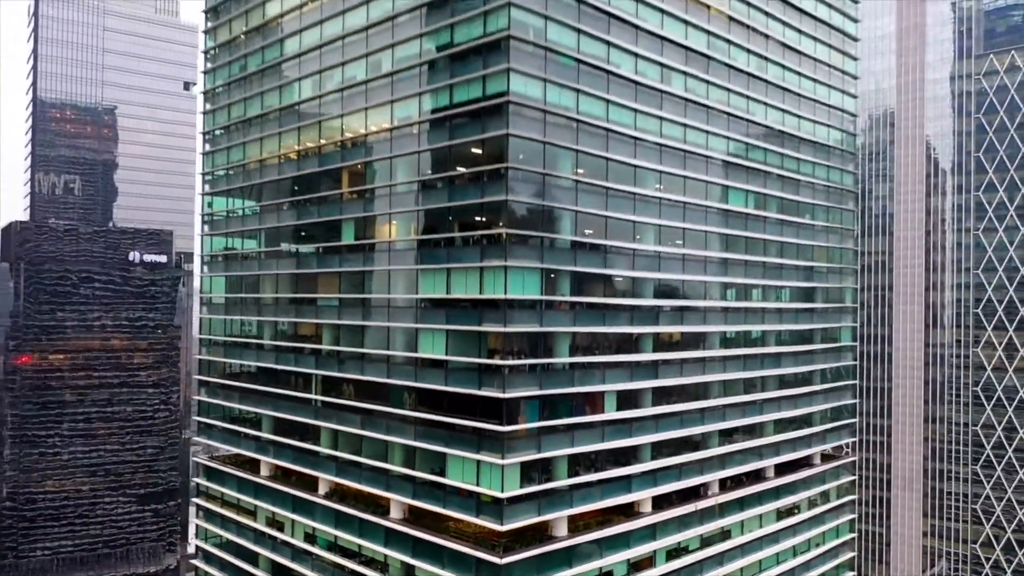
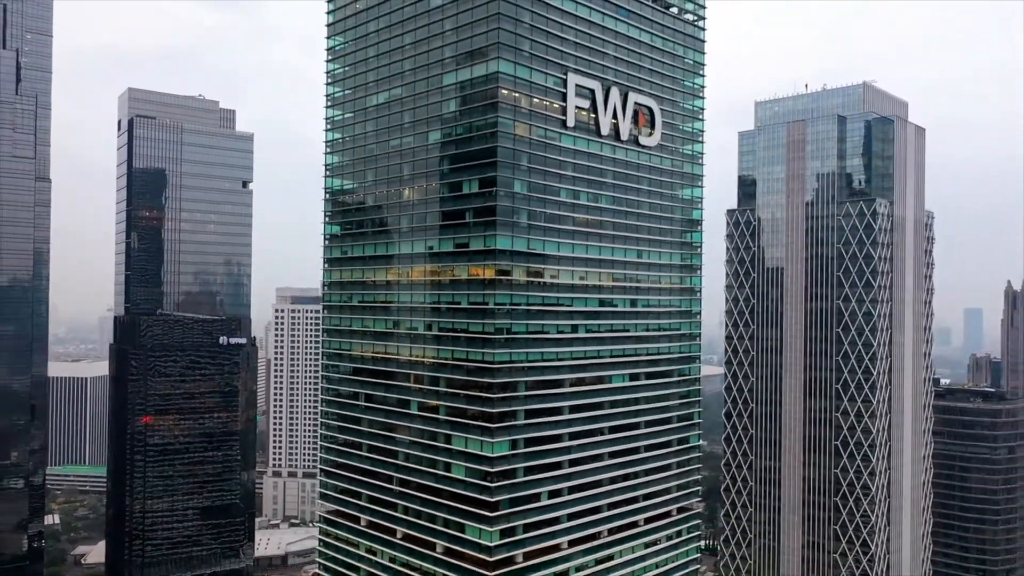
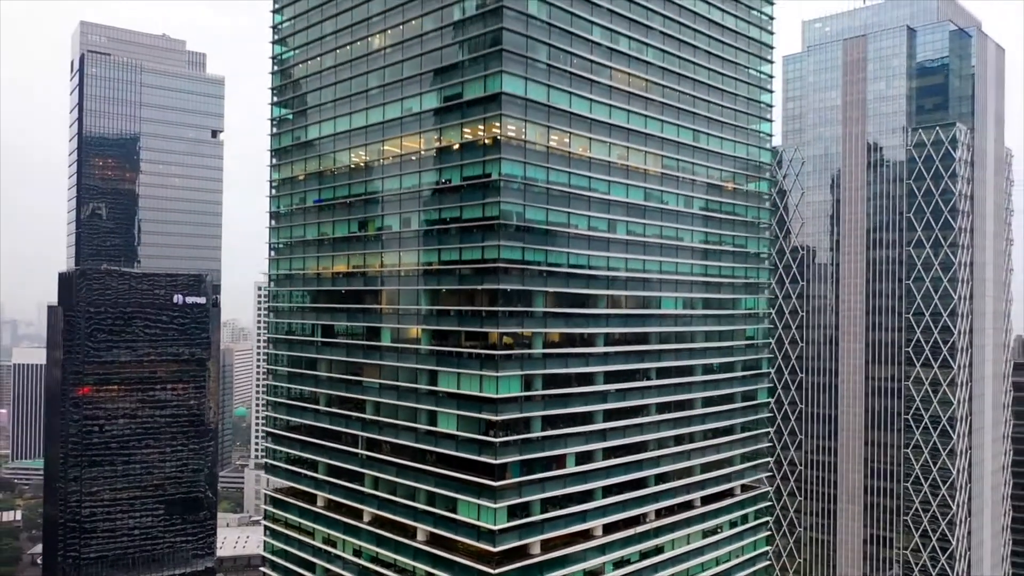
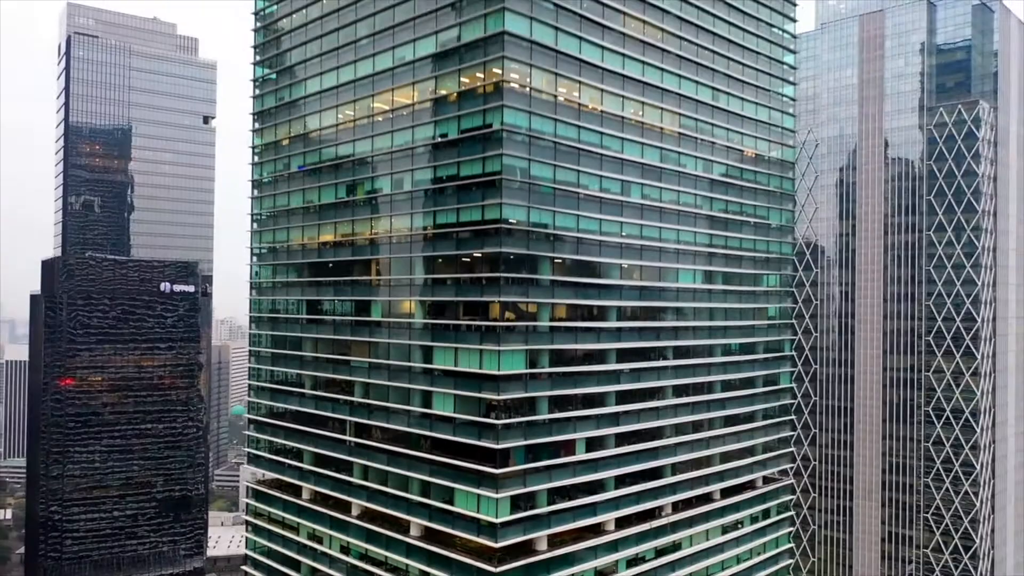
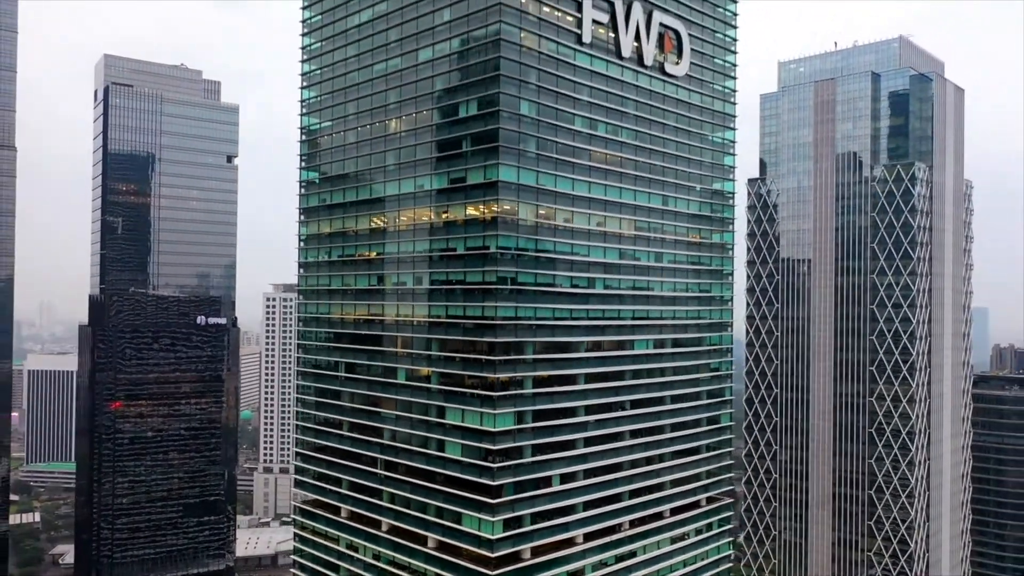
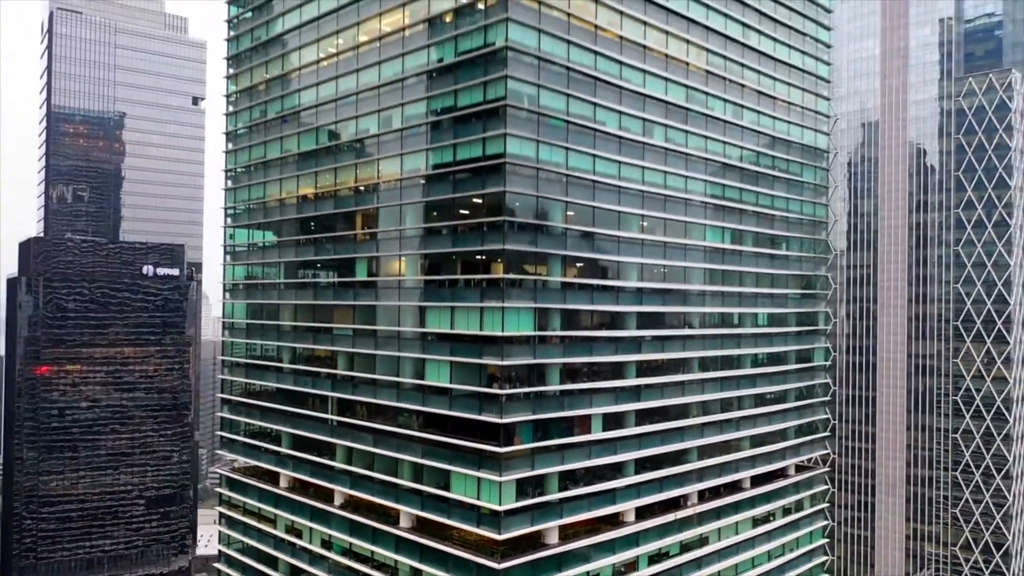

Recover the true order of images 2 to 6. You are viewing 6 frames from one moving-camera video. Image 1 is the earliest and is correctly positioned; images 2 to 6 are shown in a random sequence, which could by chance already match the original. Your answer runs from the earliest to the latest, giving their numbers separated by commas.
6, 4, 3, 5, 2
